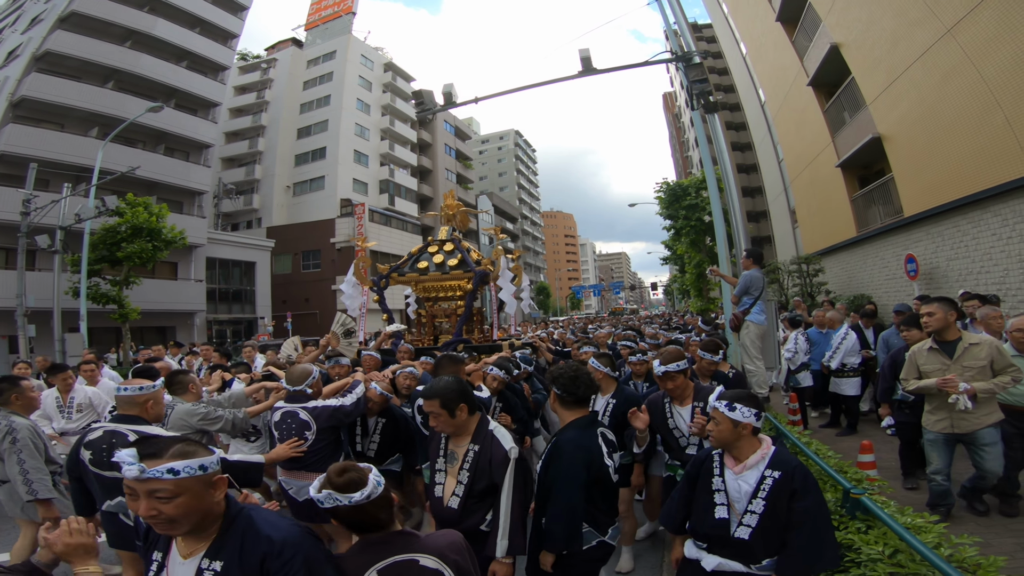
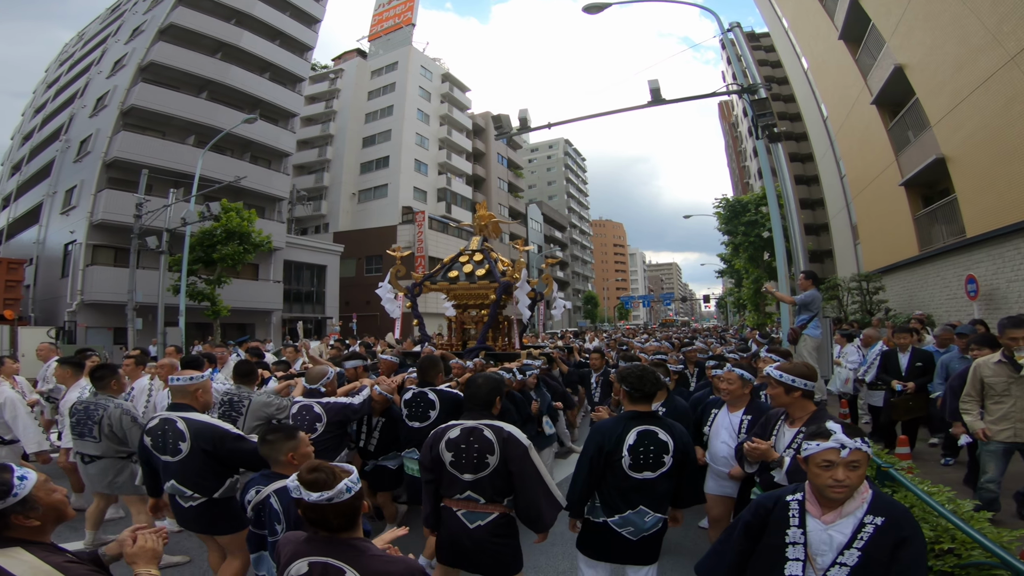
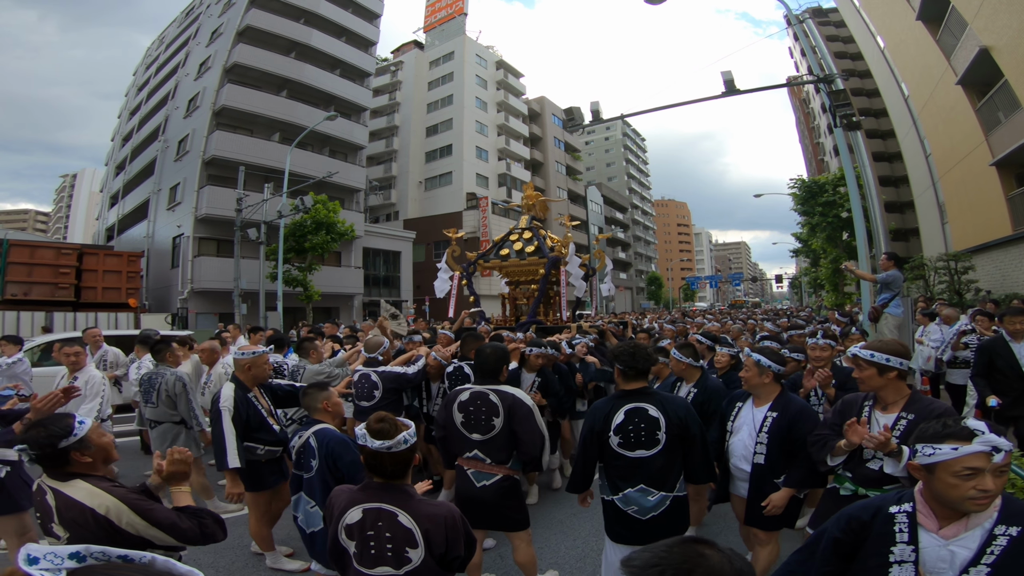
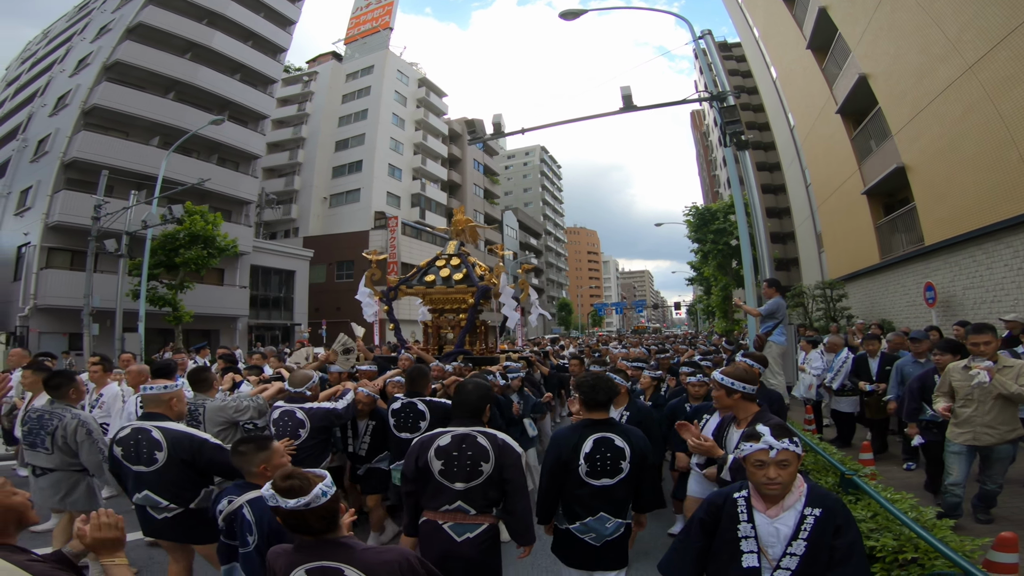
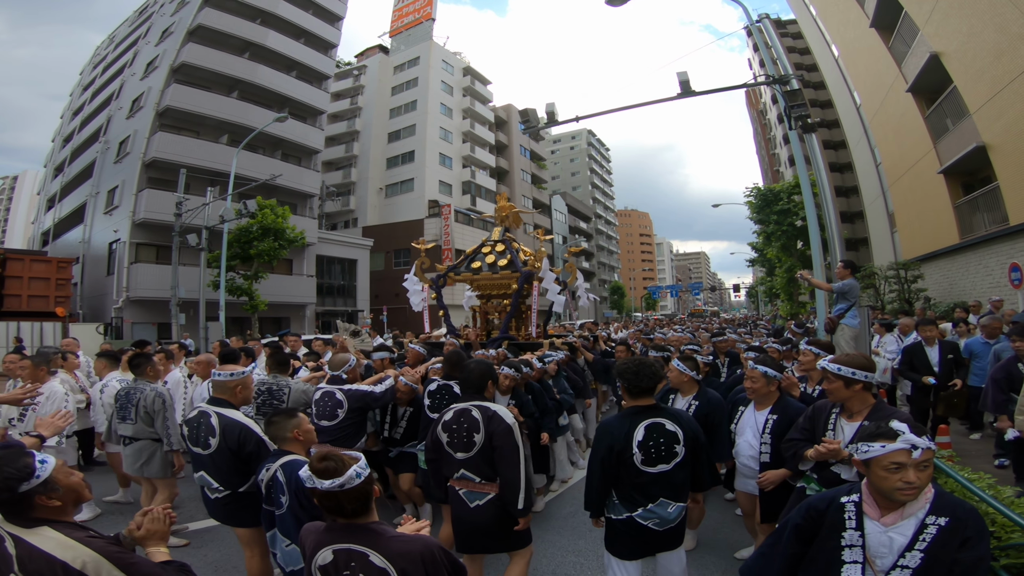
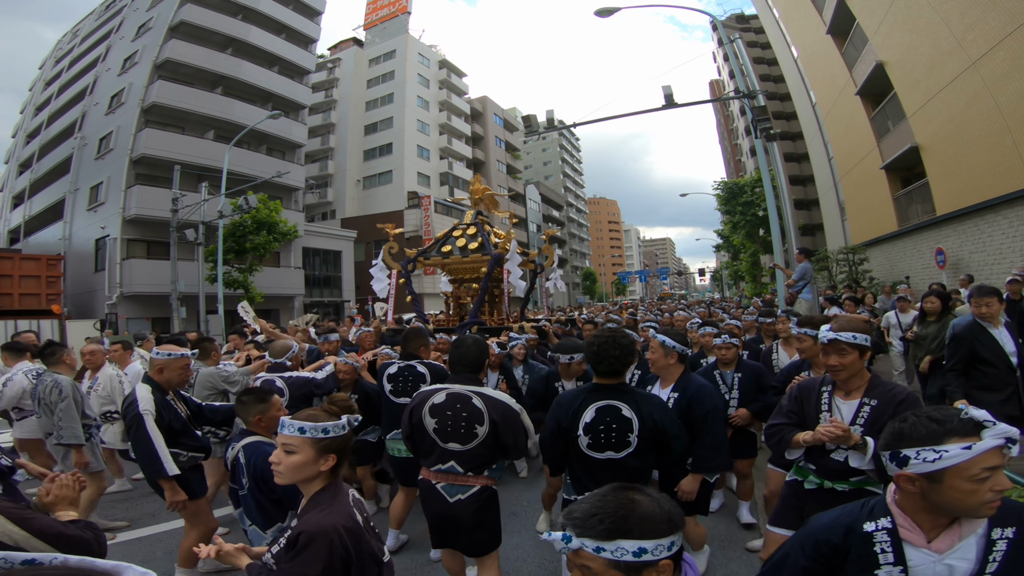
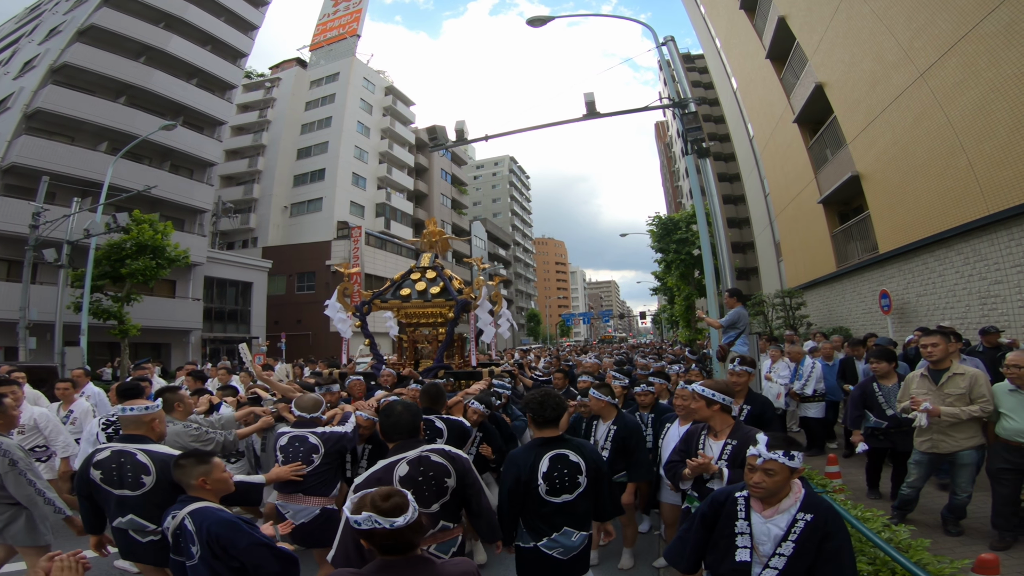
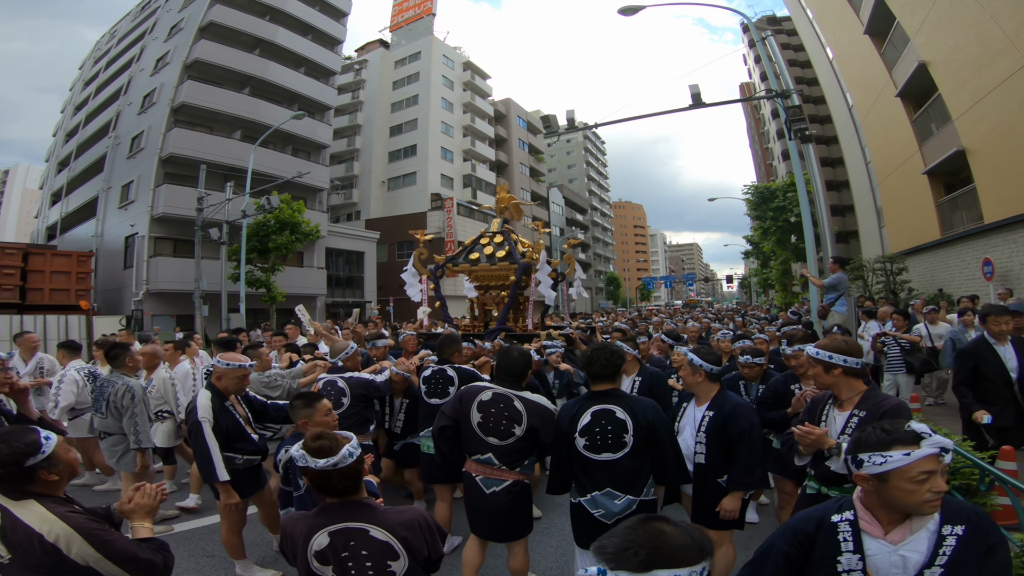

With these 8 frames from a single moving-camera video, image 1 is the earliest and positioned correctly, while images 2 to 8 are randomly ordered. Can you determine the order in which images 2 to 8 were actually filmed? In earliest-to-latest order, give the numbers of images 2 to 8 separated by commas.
7, 4, 2, 5, 3, 8, 6
